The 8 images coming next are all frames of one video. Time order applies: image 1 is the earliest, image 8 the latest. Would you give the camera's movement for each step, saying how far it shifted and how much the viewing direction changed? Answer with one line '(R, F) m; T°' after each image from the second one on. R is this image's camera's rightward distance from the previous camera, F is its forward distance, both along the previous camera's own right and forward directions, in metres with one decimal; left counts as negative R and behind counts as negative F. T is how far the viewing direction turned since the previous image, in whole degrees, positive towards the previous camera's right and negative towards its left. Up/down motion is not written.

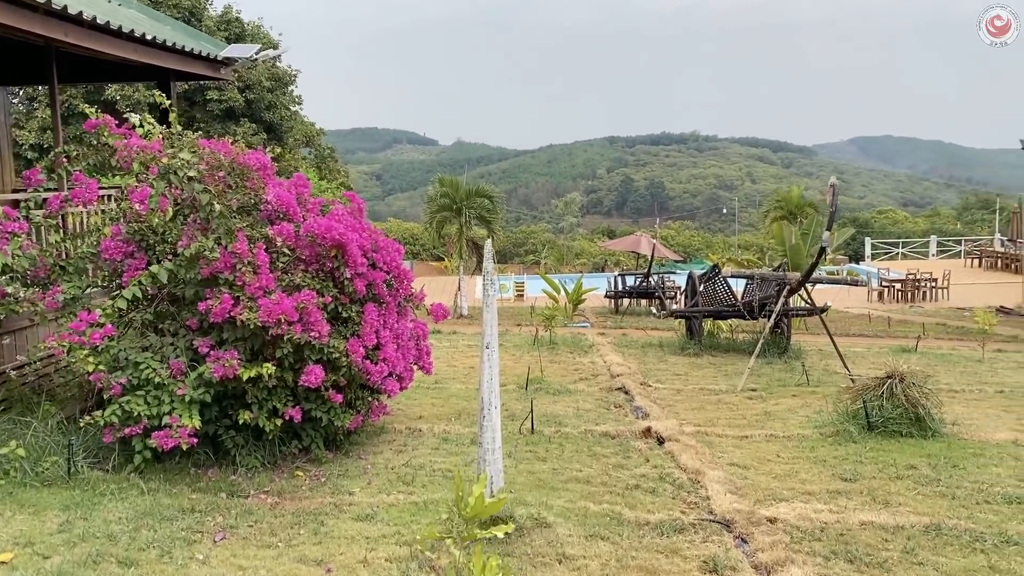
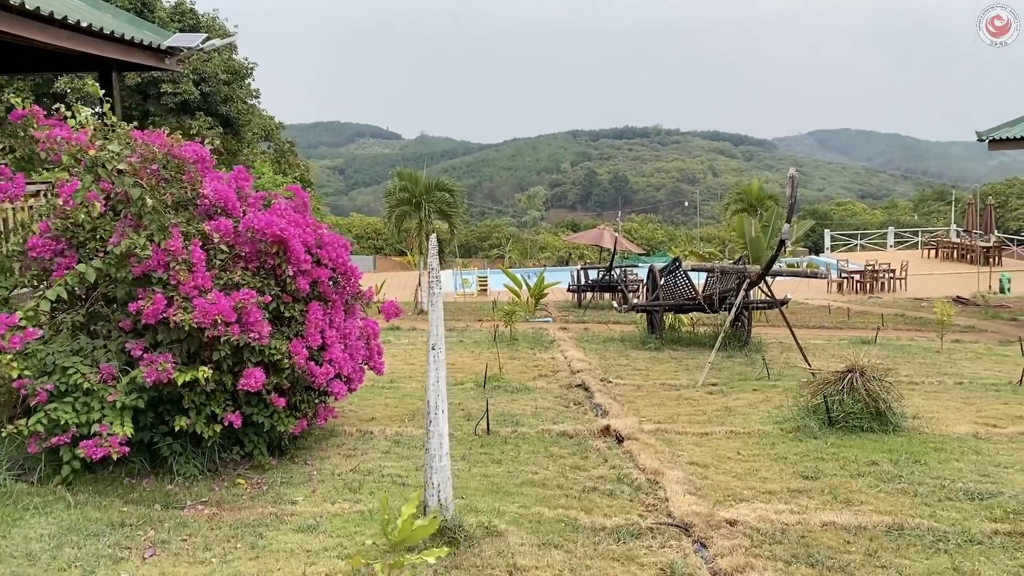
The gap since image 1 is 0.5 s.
(+0.1, +0.2) m; +2°
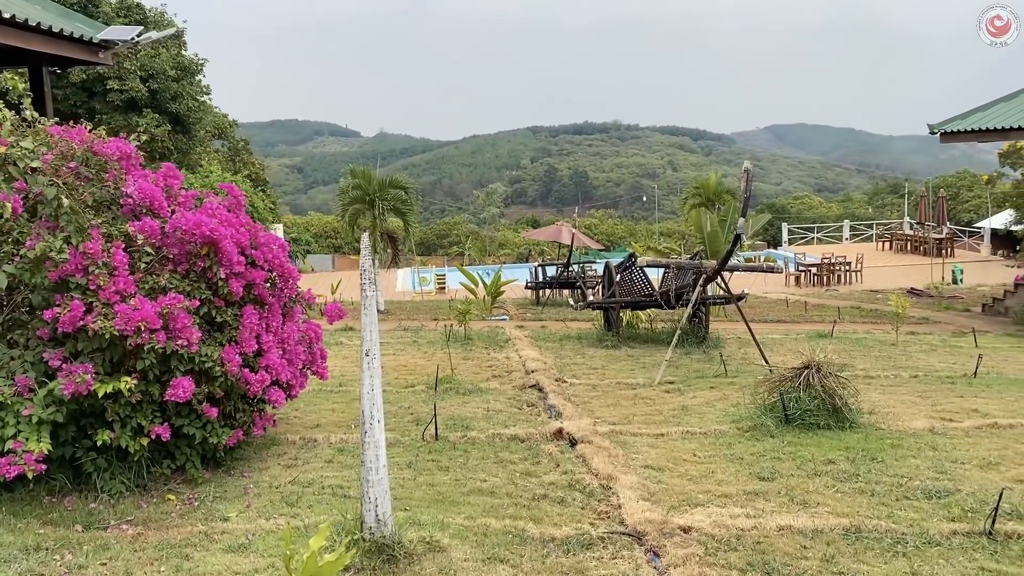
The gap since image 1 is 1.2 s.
(+0.1, +0.2) m; +2°
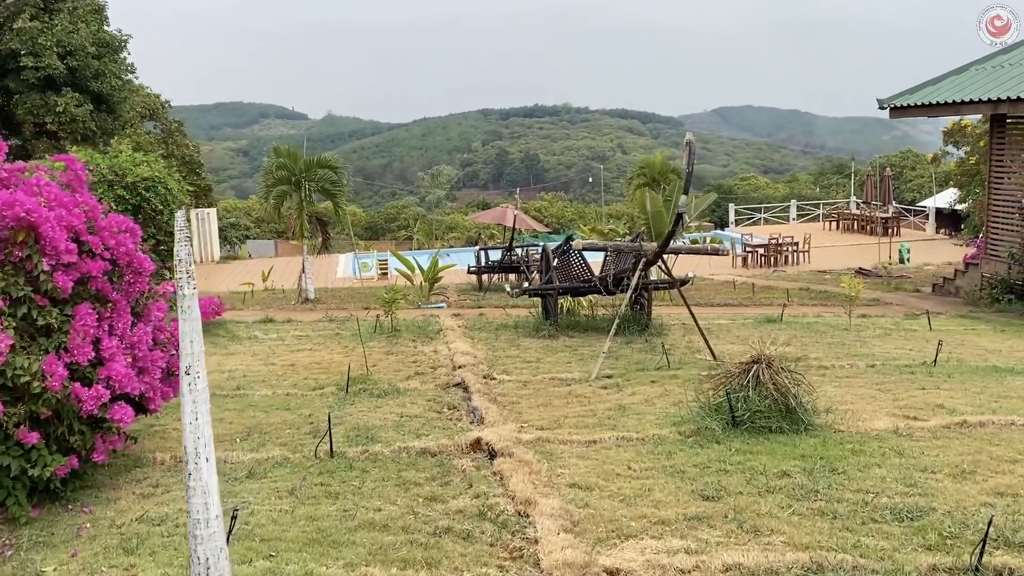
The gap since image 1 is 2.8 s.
(+0.2, +0.7) m; +3°
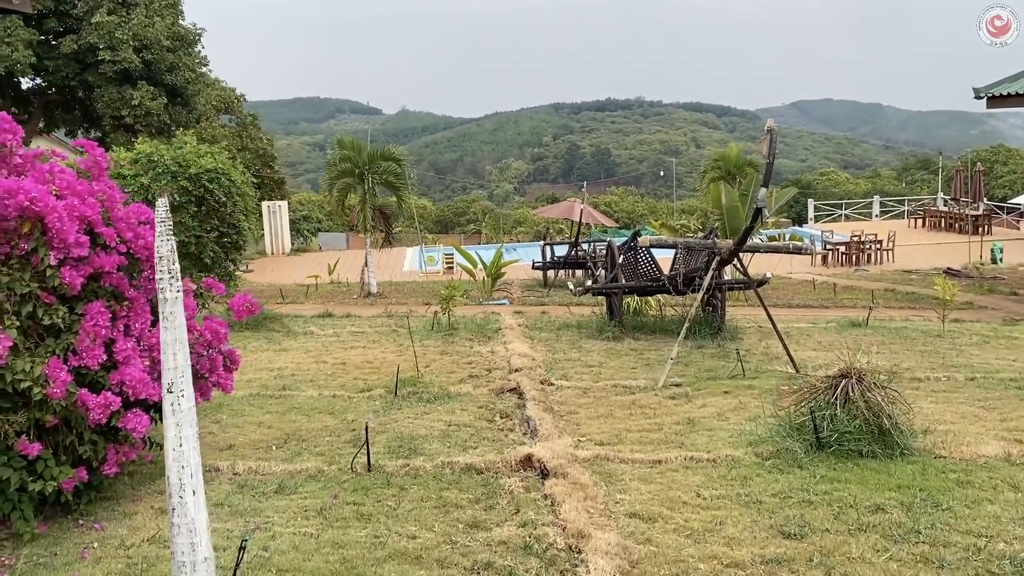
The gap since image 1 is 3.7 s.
(+0.1, +0.4) m; -5°
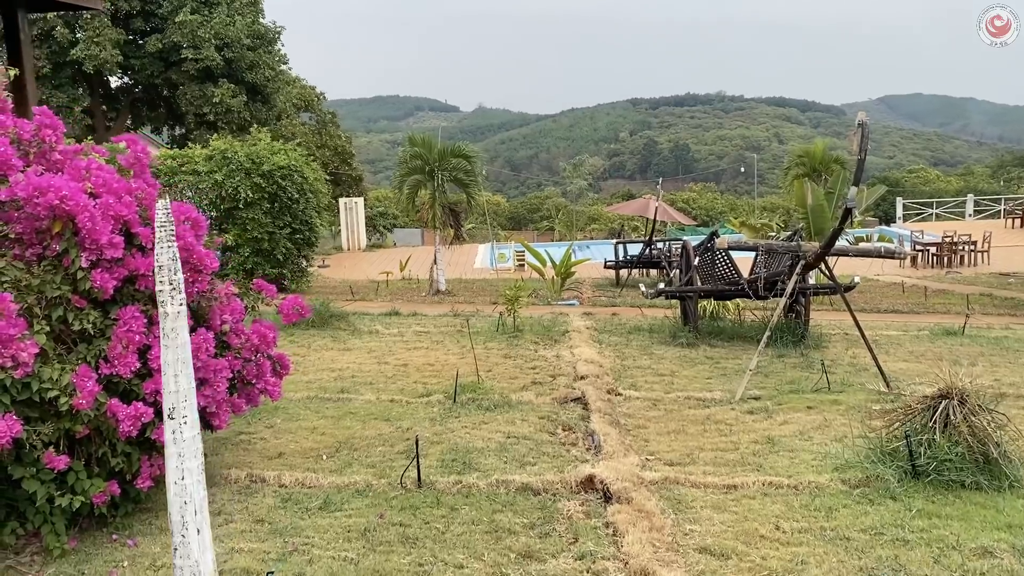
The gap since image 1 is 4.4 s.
(+0.1, +0.3) m; -5°
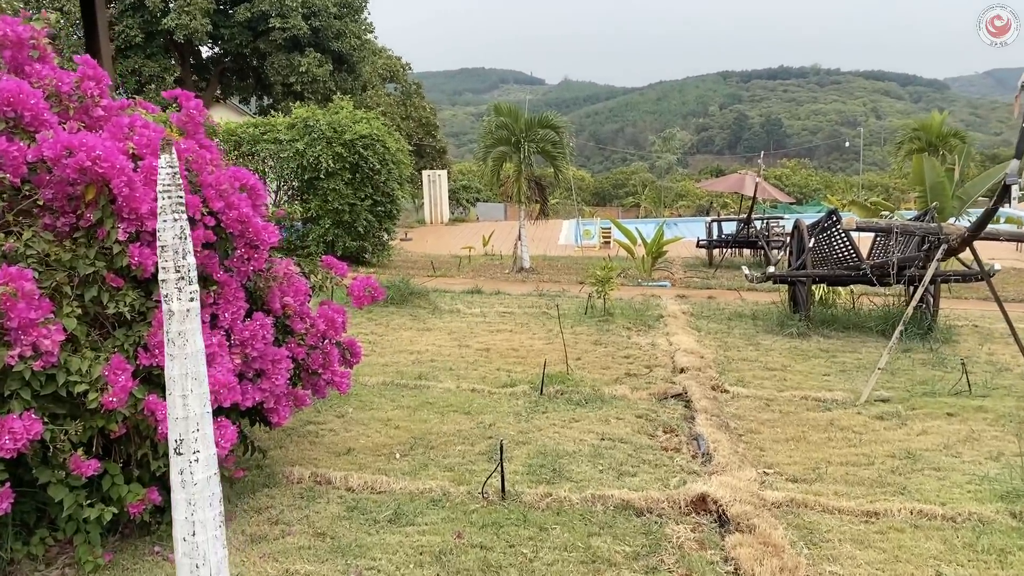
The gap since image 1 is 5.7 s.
(-0.1, +0.5) m; -5°
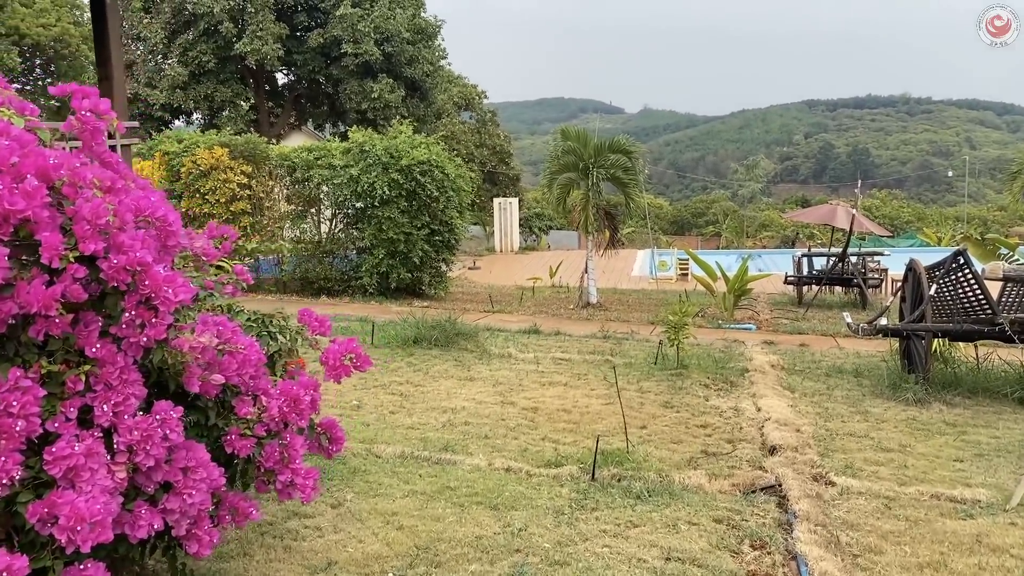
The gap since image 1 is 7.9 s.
(+0.1, +0.9) m; -5°
